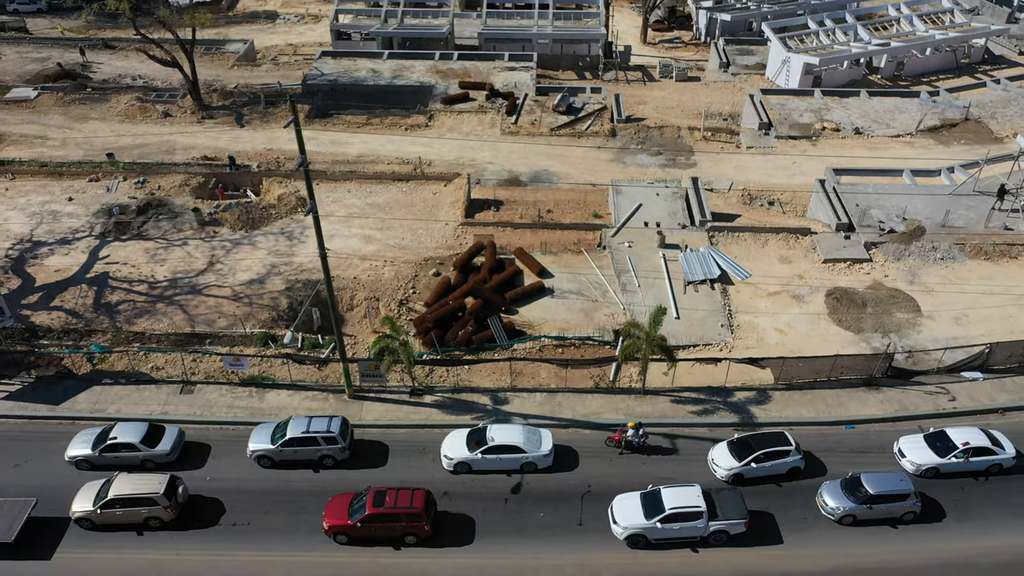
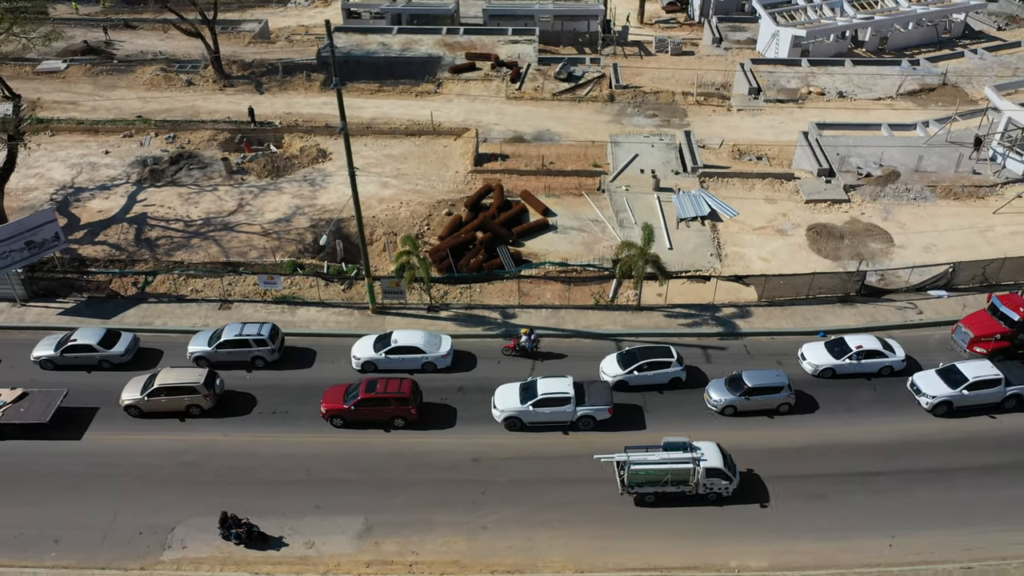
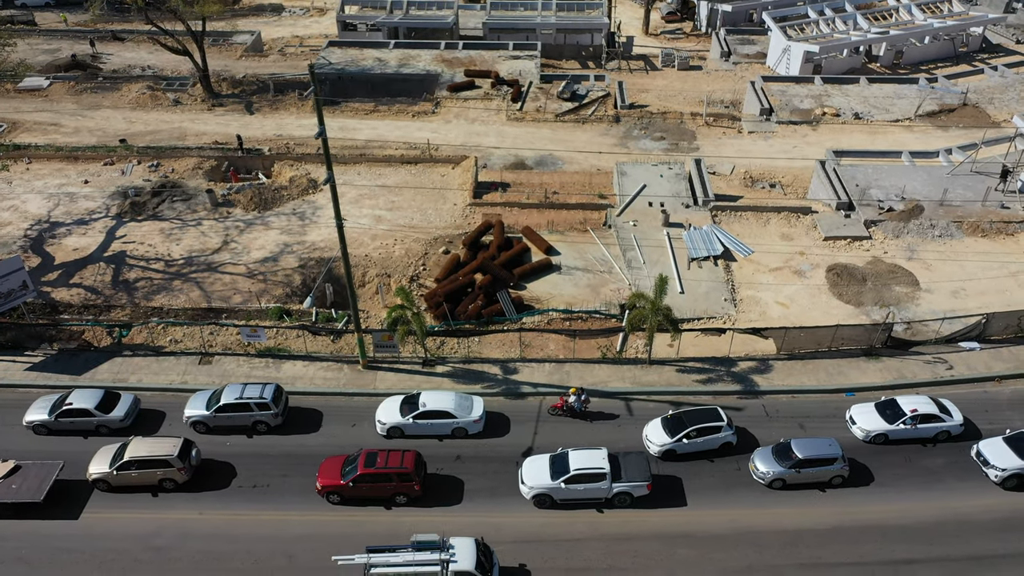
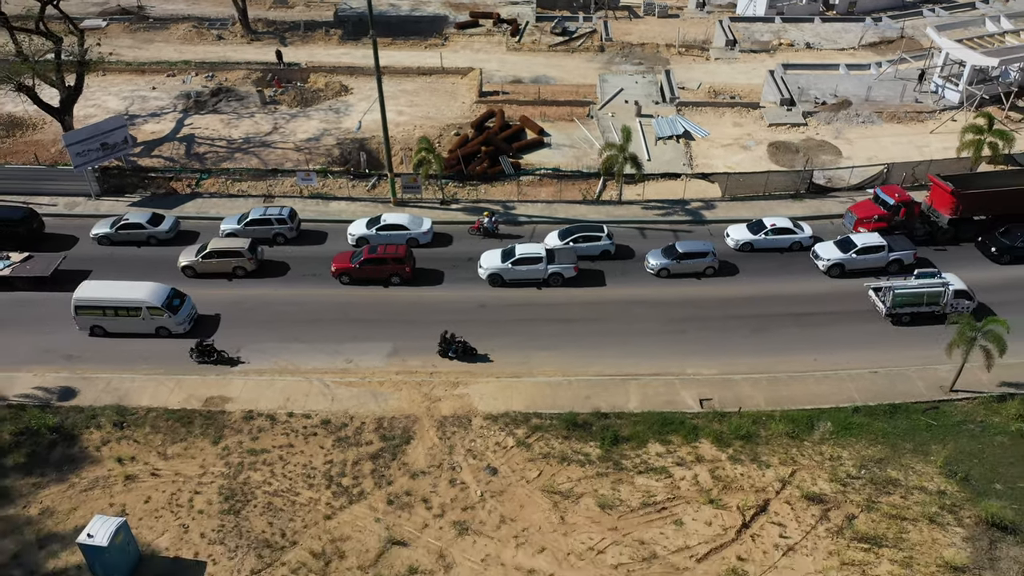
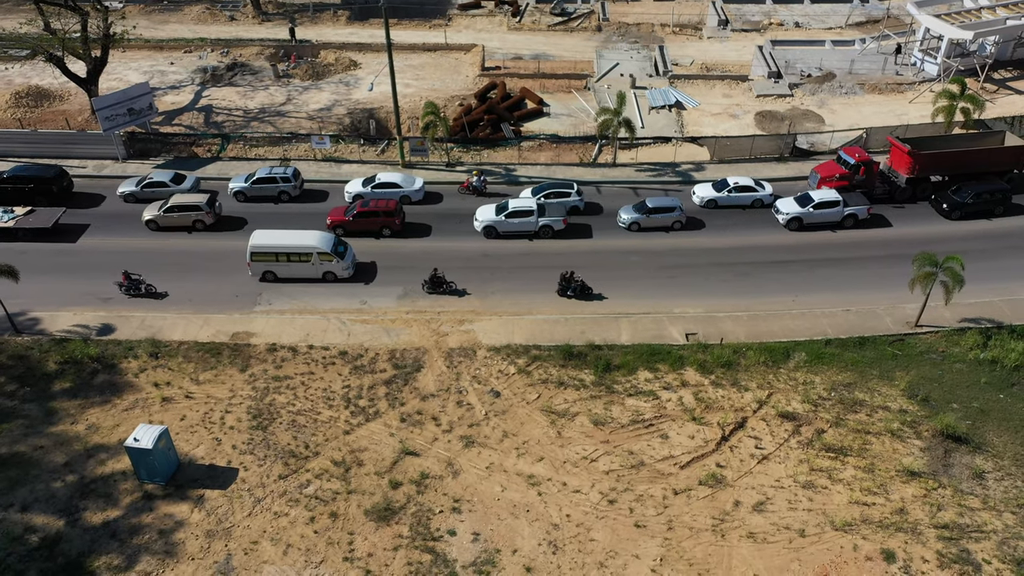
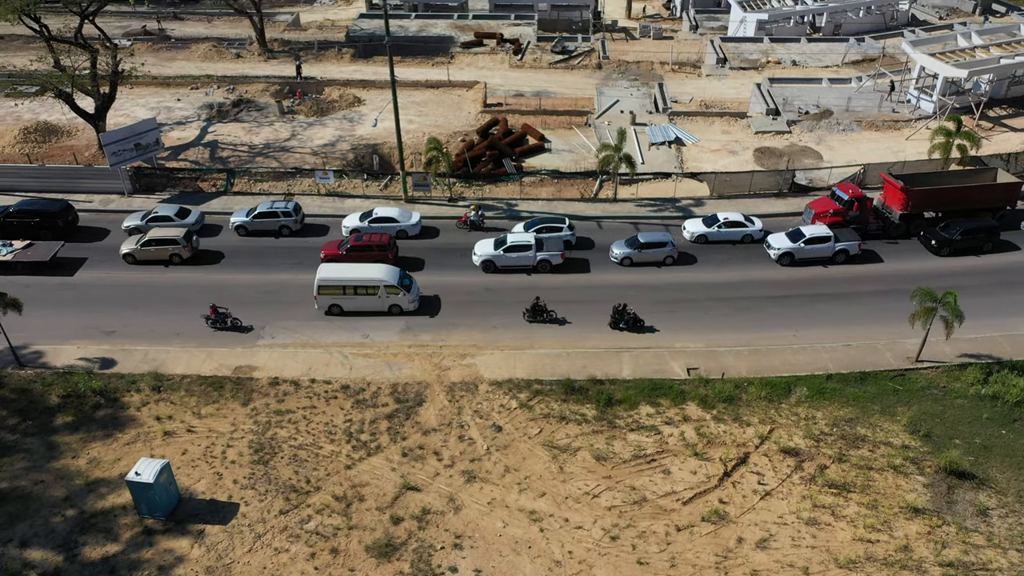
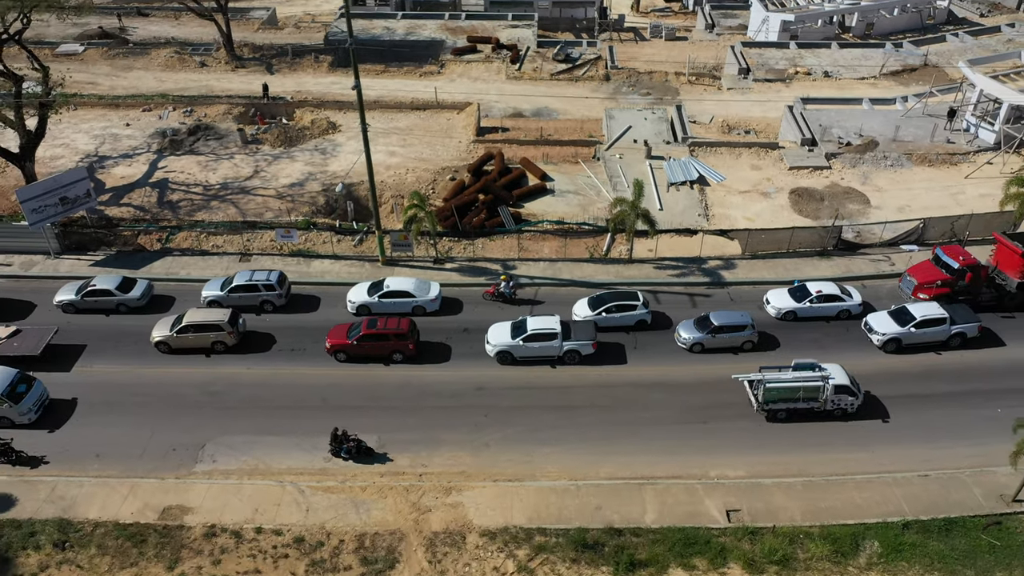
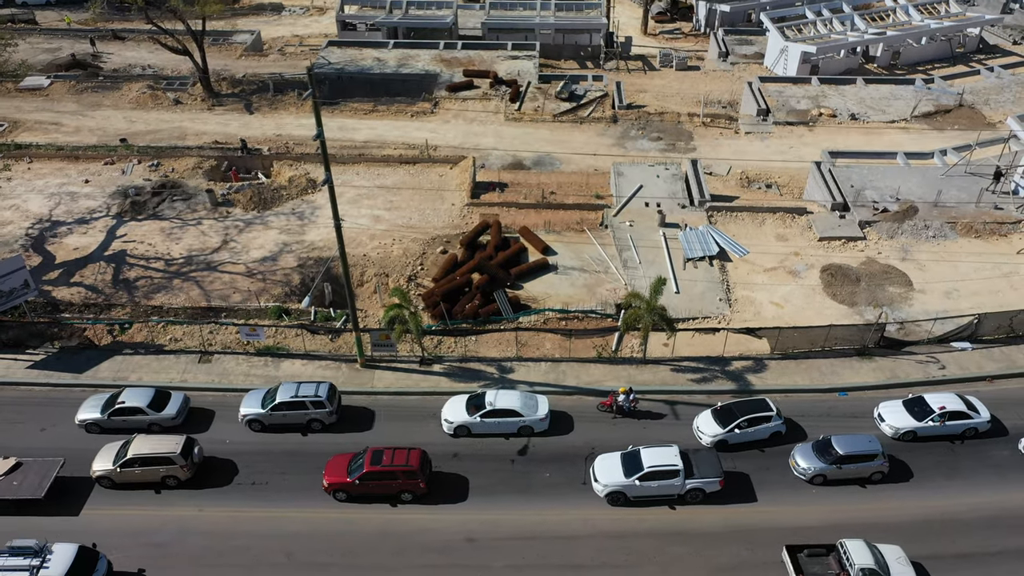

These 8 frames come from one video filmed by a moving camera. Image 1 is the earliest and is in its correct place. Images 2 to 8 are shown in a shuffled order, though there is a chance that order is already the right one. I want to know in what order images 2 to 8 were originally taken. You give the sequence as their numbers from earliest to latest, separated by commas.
8, 3, 2, 7, 4, 5, 6
